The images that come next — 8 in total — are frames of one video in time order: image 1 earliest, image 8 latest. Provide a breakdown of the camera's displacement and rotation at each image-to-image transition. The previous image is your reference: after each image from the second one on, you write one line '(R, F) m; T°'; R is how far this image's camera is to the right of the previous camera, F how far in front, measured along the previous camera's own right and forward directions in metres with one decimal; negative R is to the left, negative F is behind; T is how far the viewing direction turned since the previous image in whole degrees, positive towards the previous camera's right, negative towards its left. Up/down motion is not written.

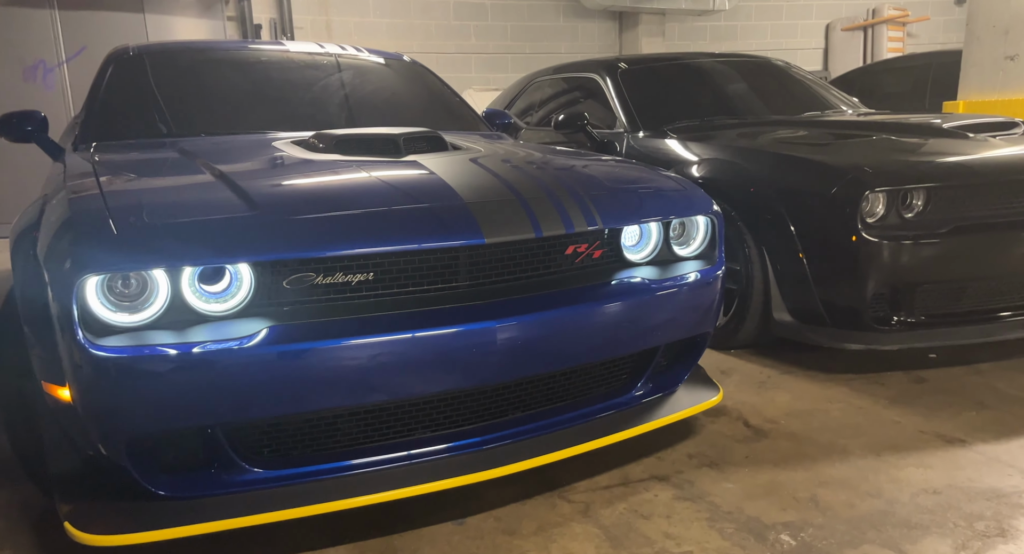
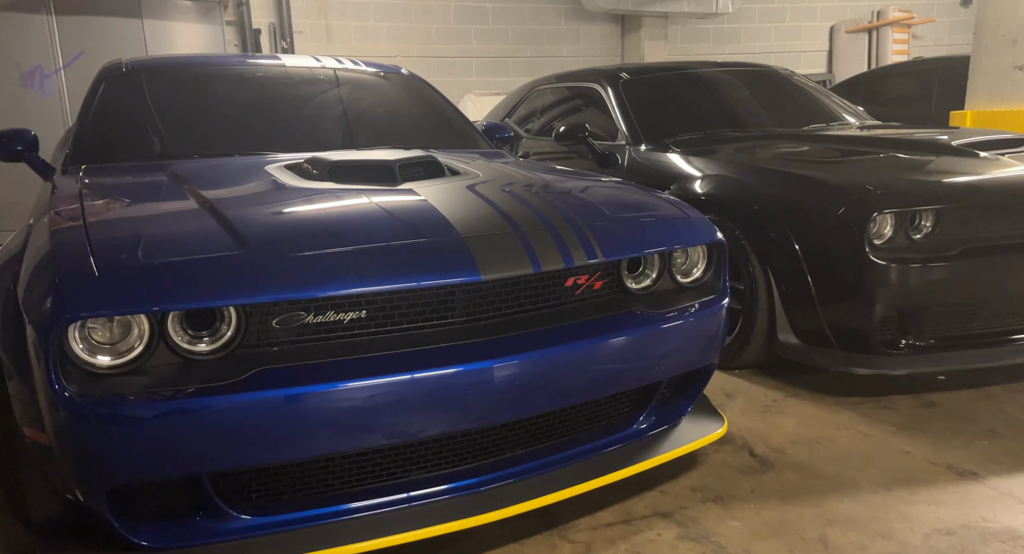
(0.0, 0.0) m; 0°
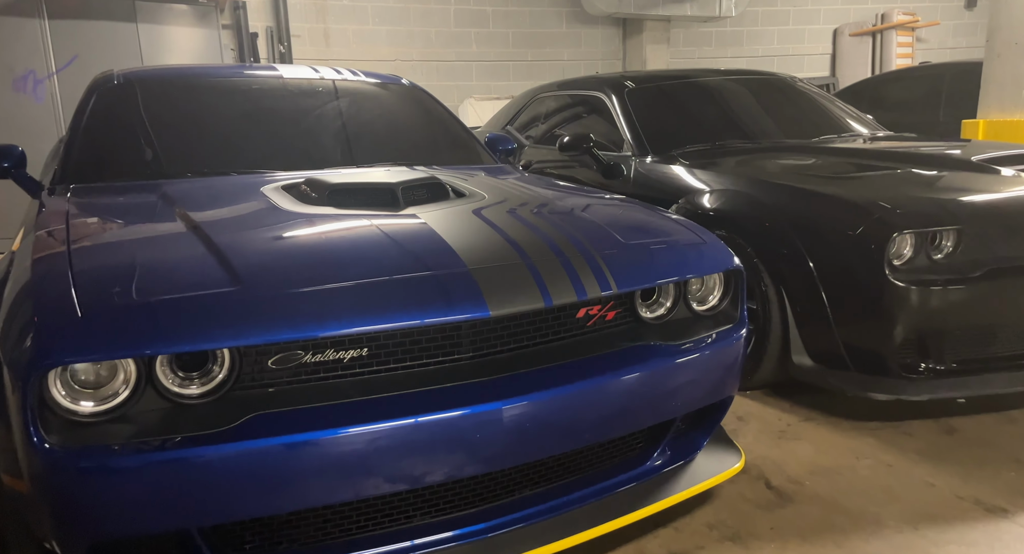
(0.0, +0.1) m; 0°
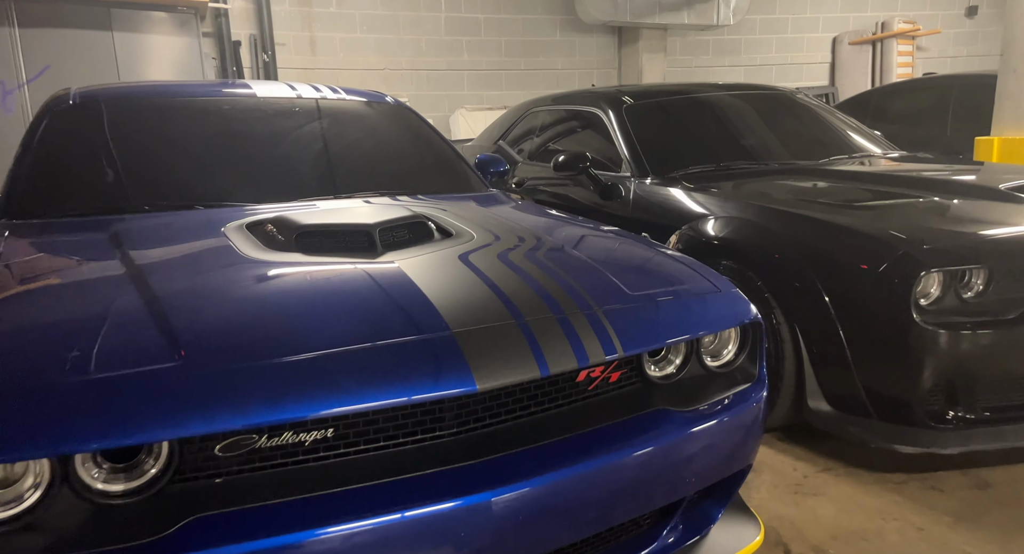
(0.0, +0.2) m; +1°
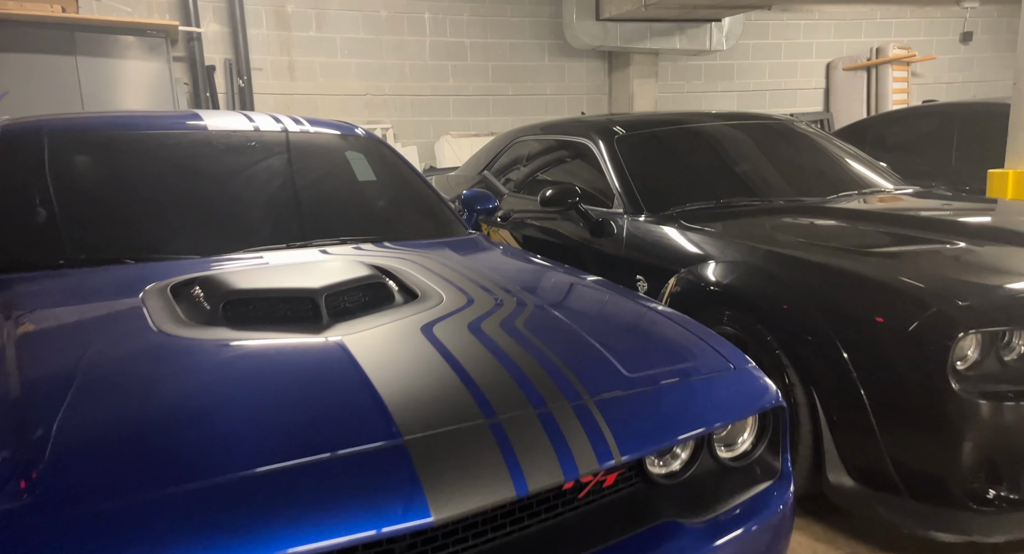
(0.0, +0.2) m; +1°
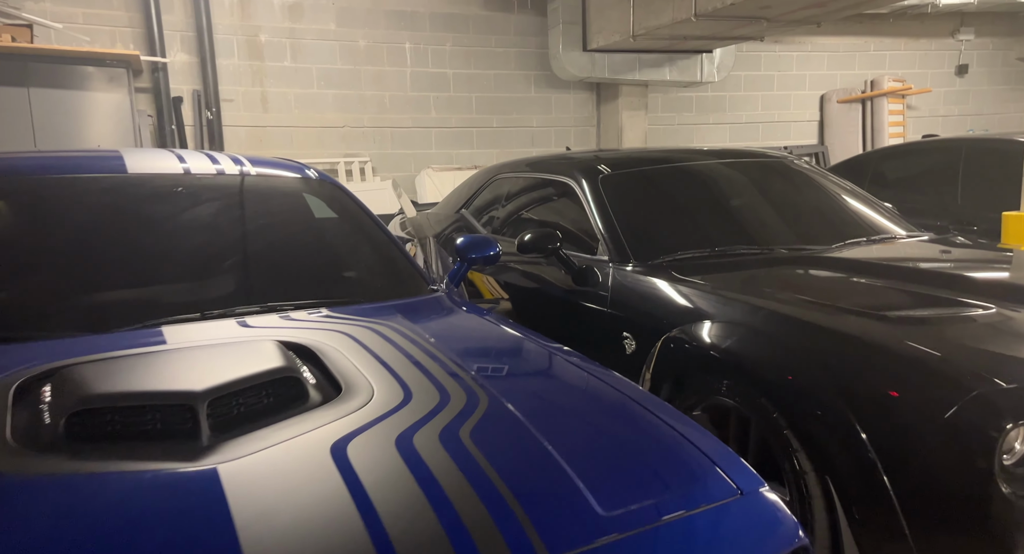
(+0.1, +0.3) m; +1°
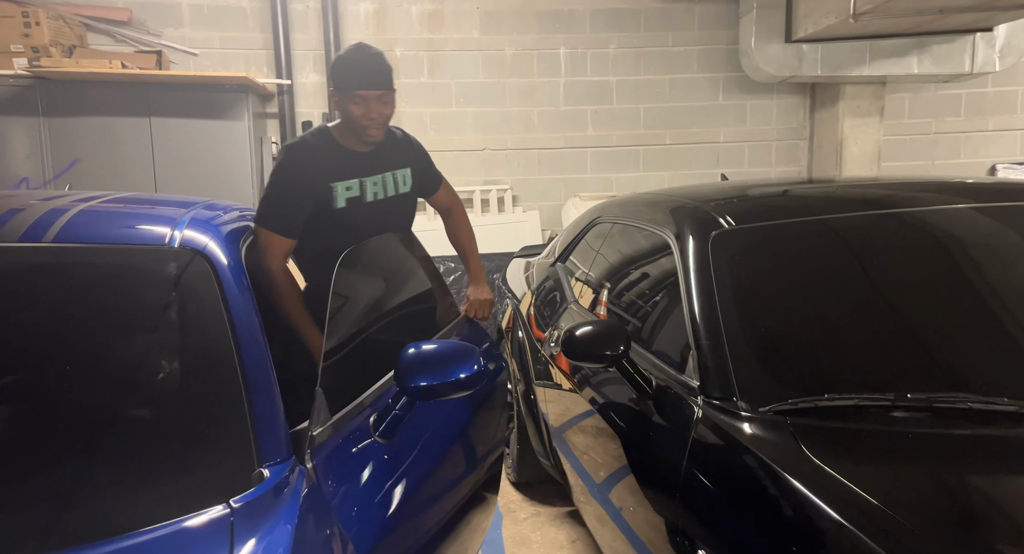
(+0.4, +1.0) m; -20°
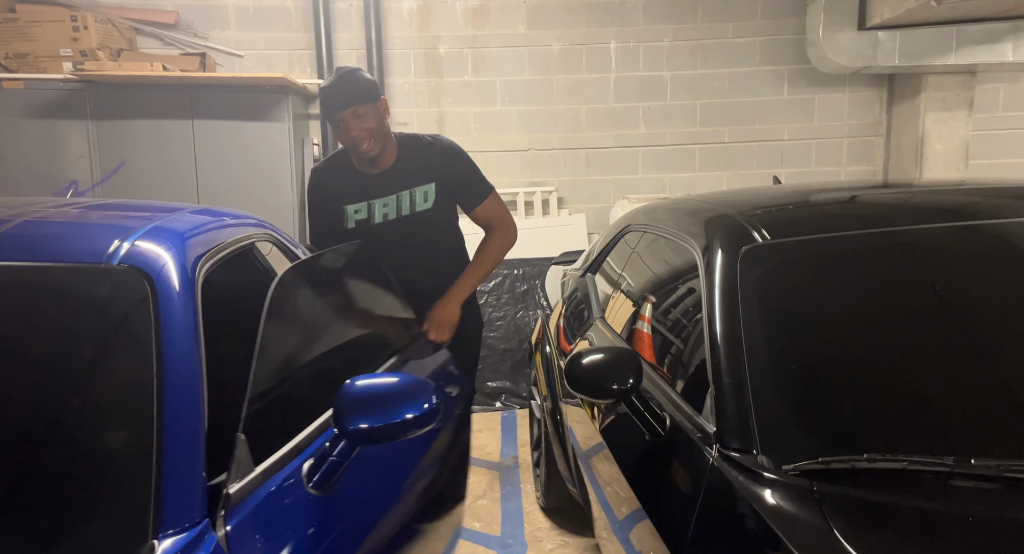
(+0.1, +0.2) m; -6°
